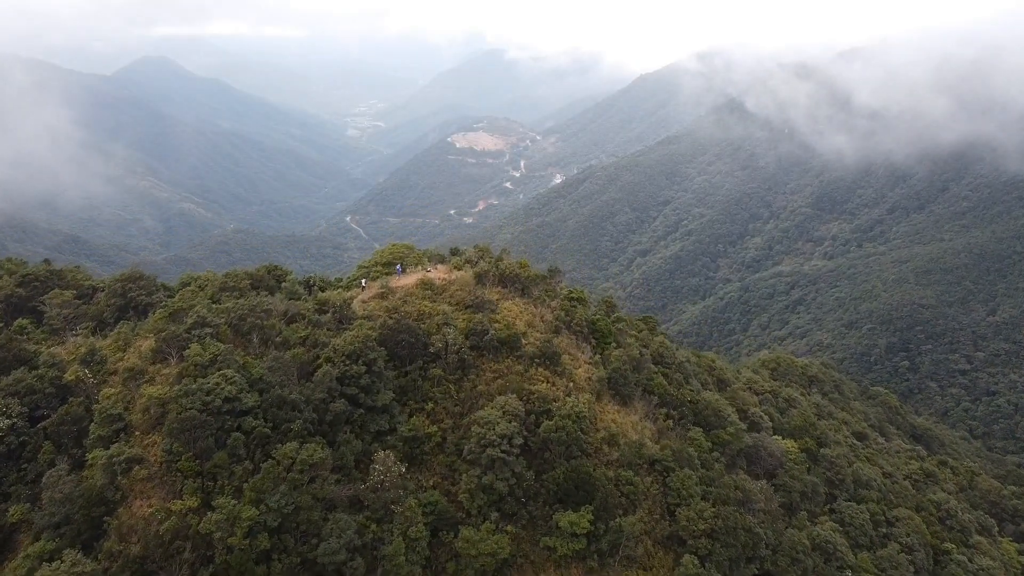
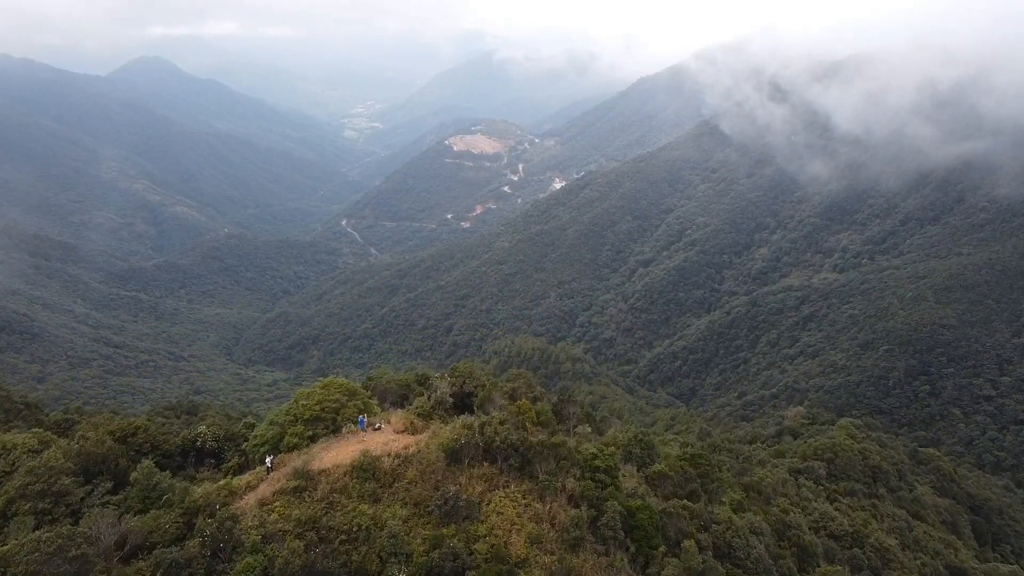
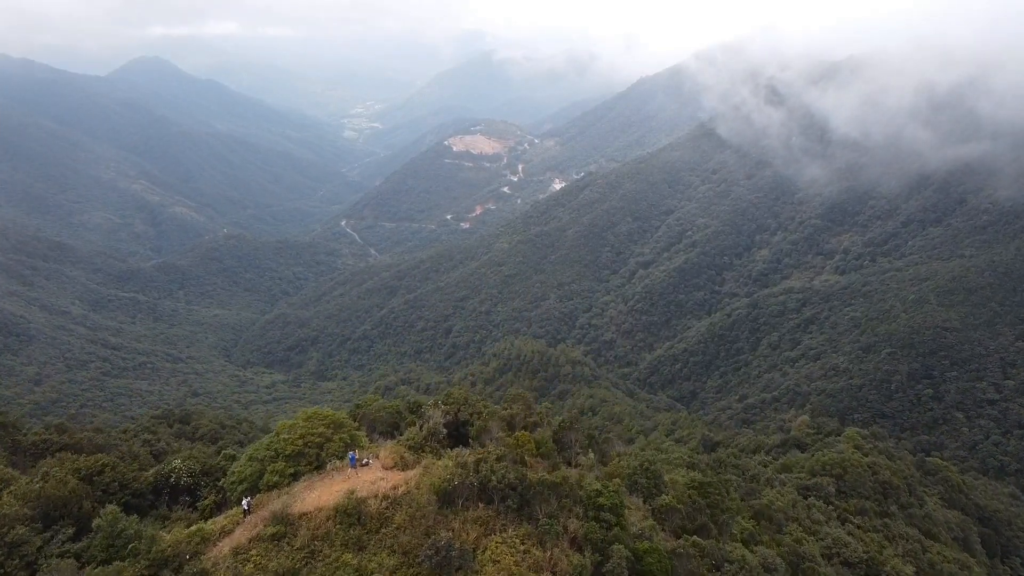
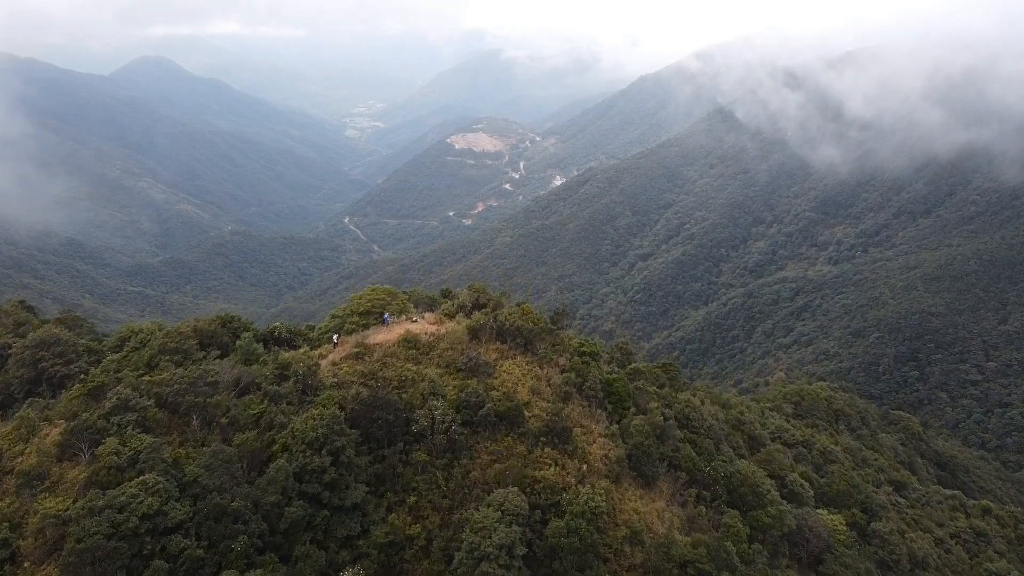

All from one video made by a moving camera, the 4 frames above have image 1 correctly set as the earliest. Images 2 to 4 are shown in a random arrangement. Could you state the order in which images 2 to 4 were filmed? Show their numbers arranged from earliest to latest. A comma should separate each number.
4, 2, 3
